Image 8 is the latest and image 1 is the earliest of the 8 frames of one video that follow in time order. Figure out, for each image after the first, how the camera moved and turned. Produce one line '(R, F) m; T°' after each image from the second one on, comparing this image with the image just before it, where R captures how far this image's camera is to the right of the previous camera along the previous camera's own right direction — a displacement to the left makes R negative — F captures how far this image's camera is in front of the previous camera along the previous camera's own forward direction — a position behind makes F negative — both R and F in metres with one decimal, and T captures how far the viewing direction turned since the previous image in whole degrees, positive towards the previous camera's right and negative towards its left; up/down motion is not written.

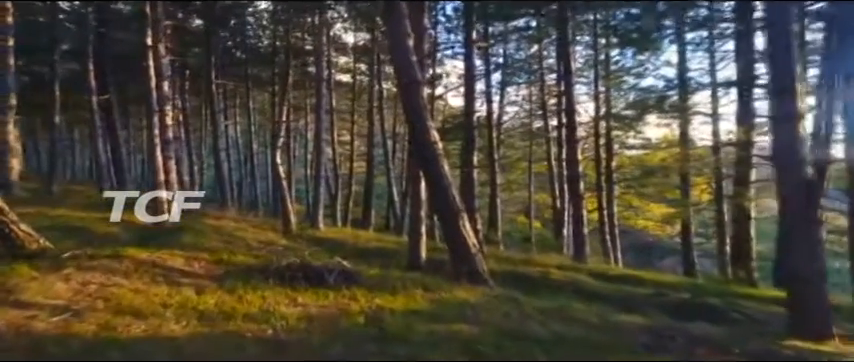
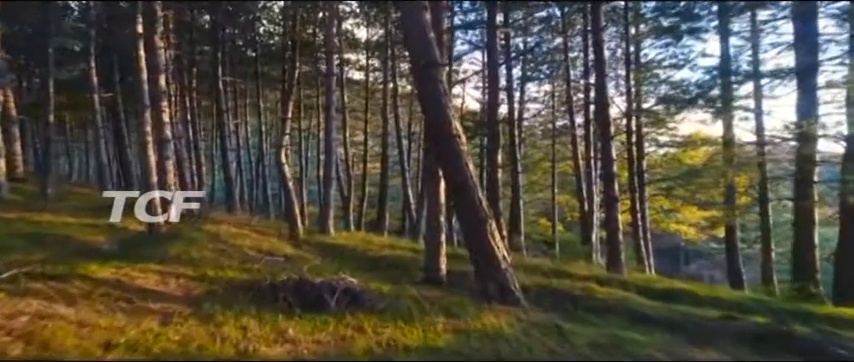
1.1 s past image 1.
(0.0, +1.3) m; -1°
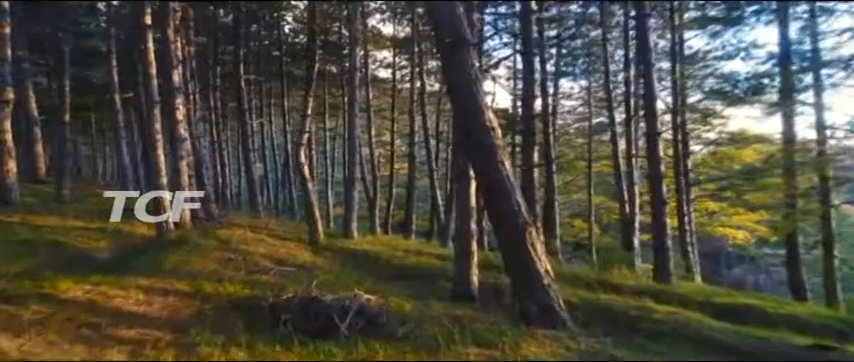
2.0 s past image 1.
(0.0, +1.0) m; -2°
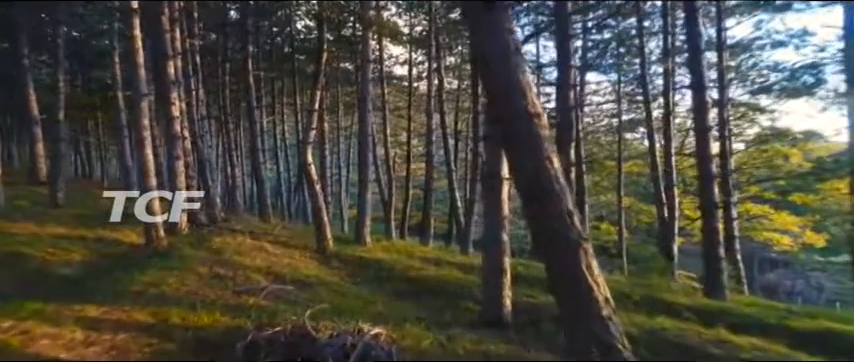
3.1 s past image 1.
(0.0, +1.3) m; -1°
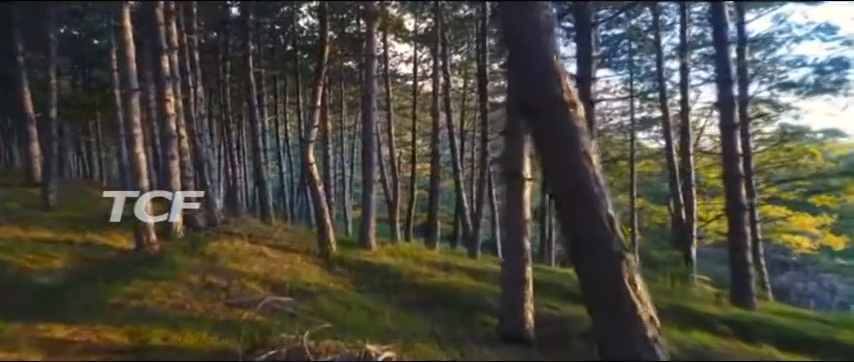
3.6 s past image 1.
(-0.1, +0.6) m; 0°
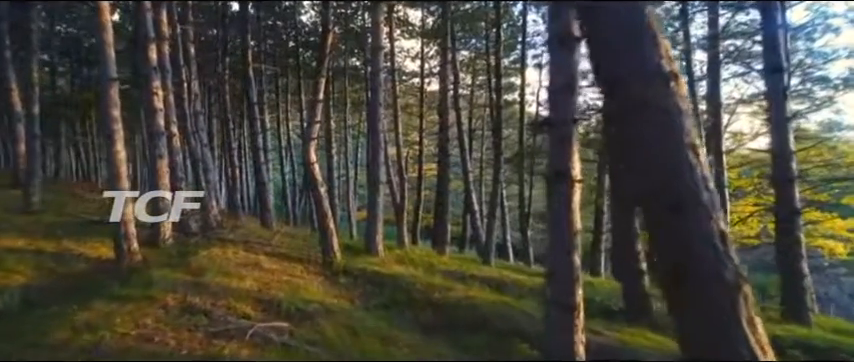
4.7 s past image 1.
(-0.1, +1.1) m; 0°
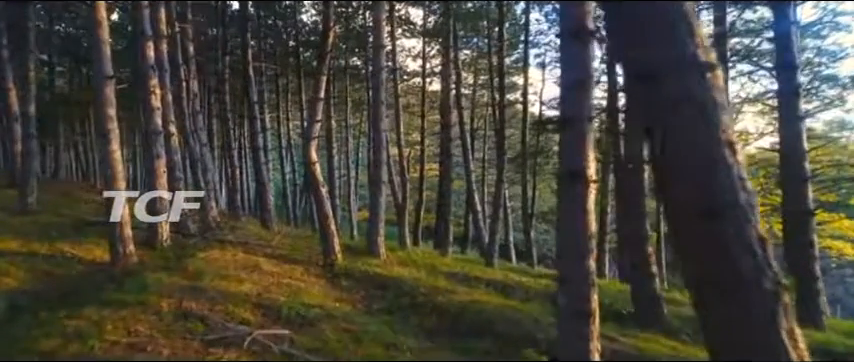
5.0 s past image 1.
(0.0, +0.2) m; 0°
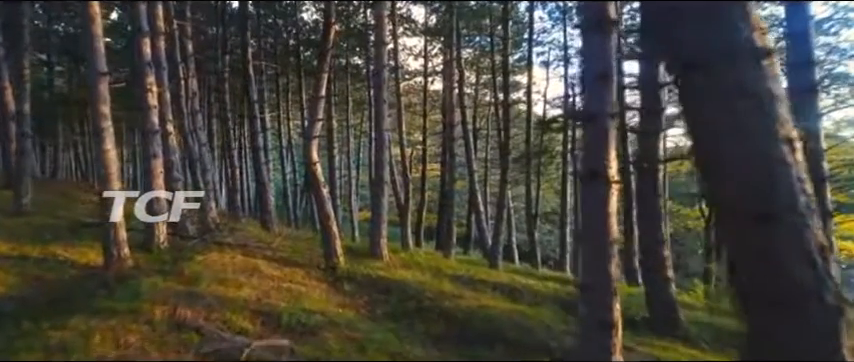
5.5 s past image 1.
(0.0, +0.3) m; 0°
